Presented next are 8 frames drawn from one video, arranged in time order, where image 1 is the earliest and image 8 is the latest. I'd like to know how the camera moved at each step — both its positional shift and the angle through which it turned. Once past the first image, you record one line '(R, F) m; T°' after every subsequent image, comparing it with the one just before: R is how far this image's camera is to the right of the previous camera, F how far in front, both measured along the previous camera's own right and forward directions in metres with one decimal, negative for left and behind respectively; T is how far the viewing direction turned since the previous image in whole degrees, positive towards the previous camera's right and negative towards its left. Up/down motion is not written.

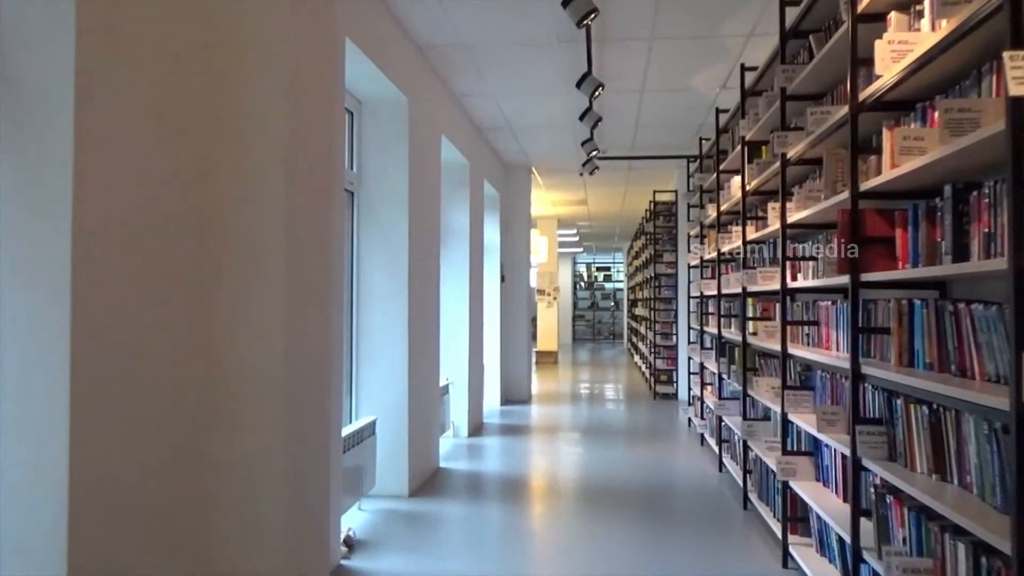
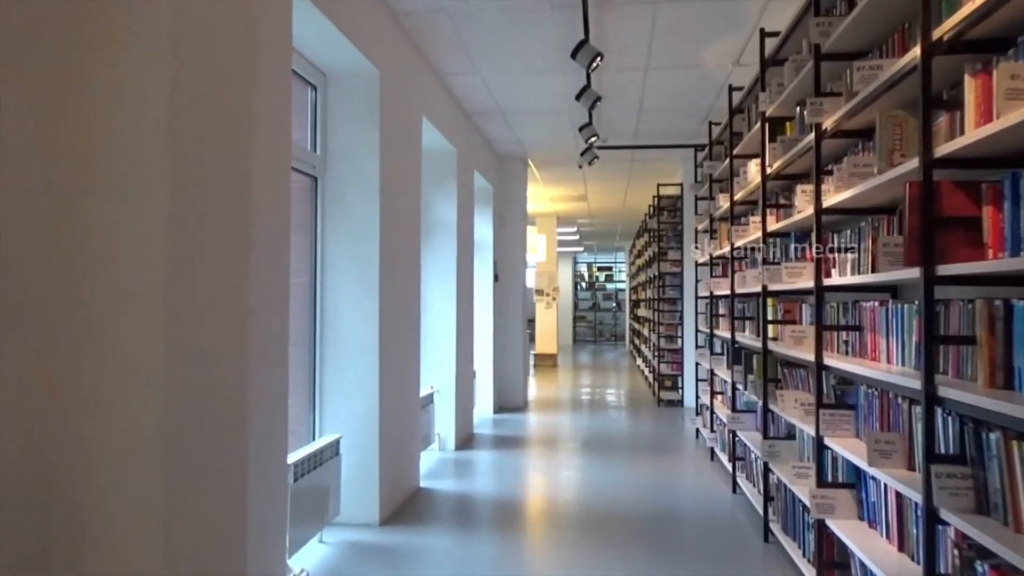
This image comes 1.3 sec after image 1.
(+0.1, +0.6) m; 0°
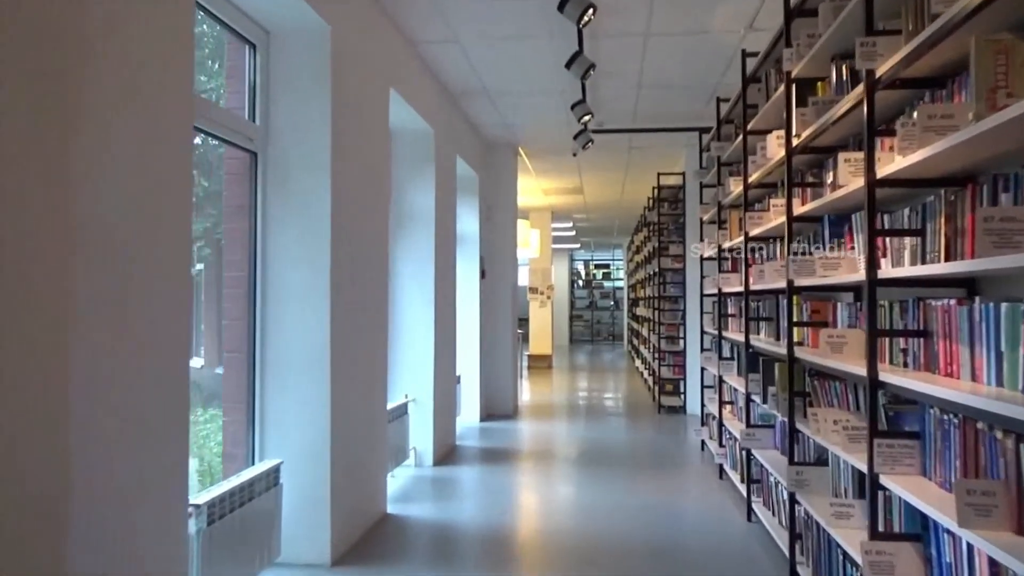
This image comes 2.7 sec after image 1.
(+0.1, +0.6) m; 0°
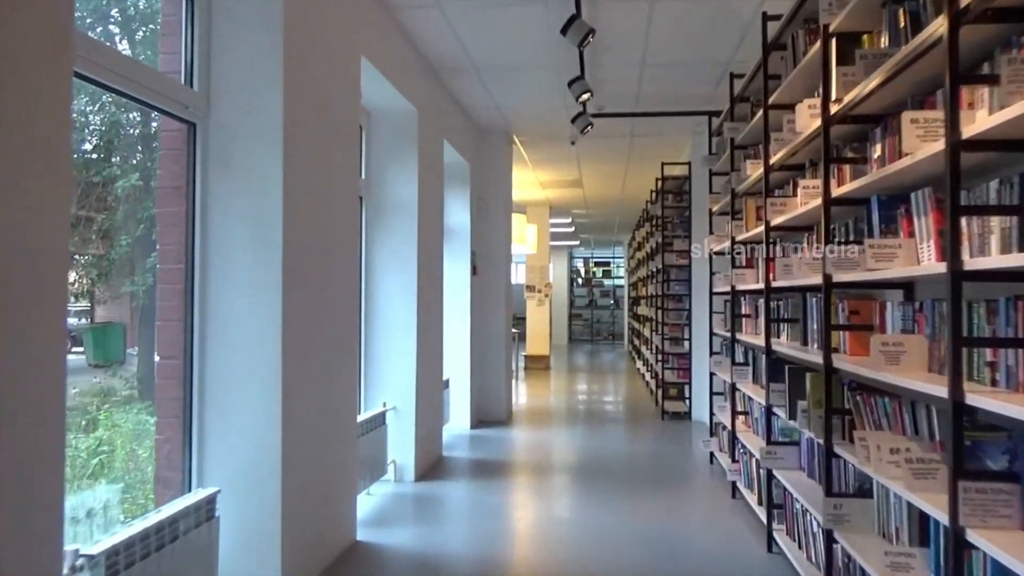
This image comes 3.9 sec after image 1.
(+0.1, +0.5) m; 0°
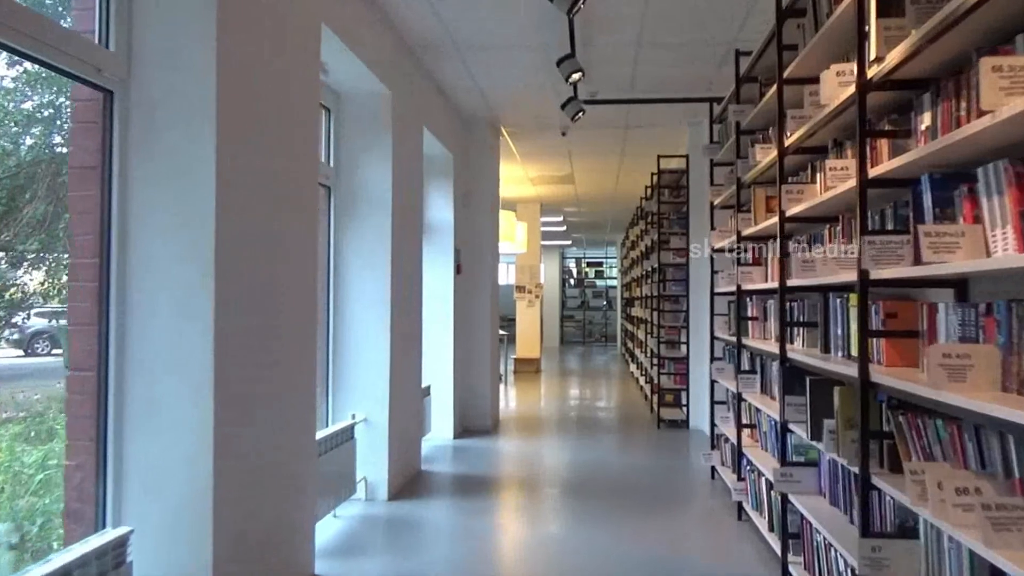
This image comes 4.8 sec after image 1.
(+0.1, +0.4) m; +1°
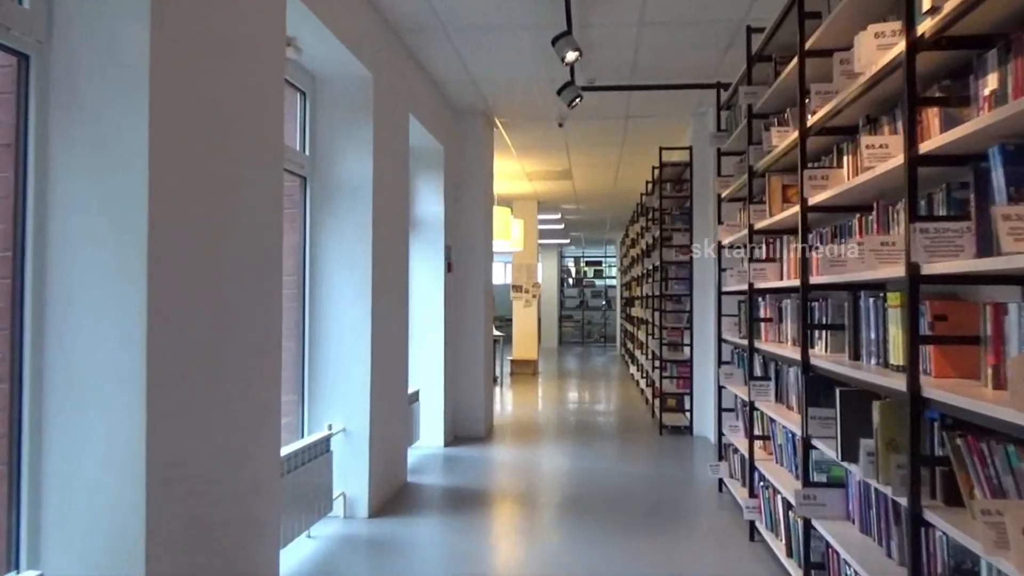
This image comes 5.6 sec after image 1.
(0.0, +0.4) m; 0°
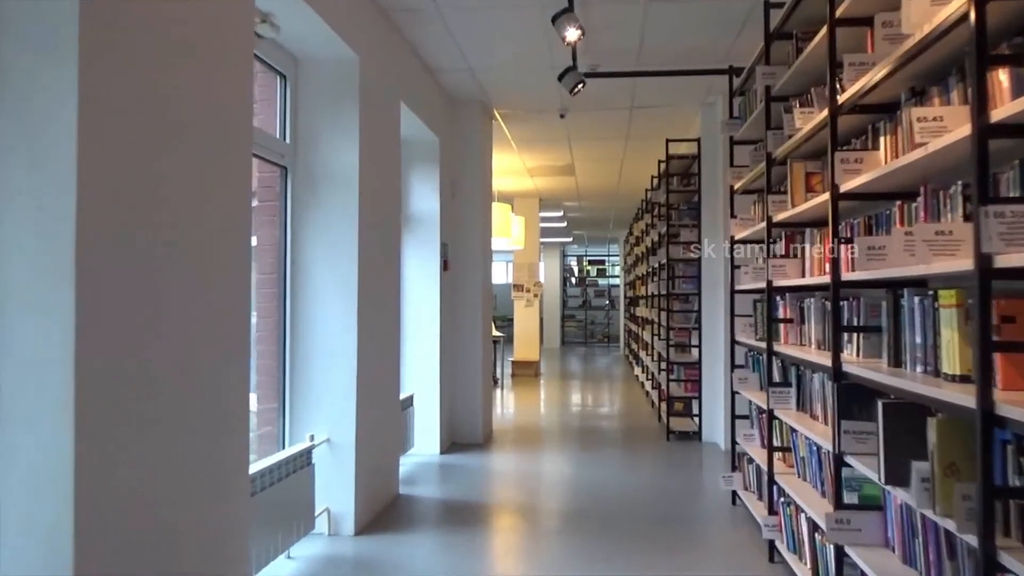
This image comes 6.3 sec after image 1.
(0.0, +0.3) m; 0°
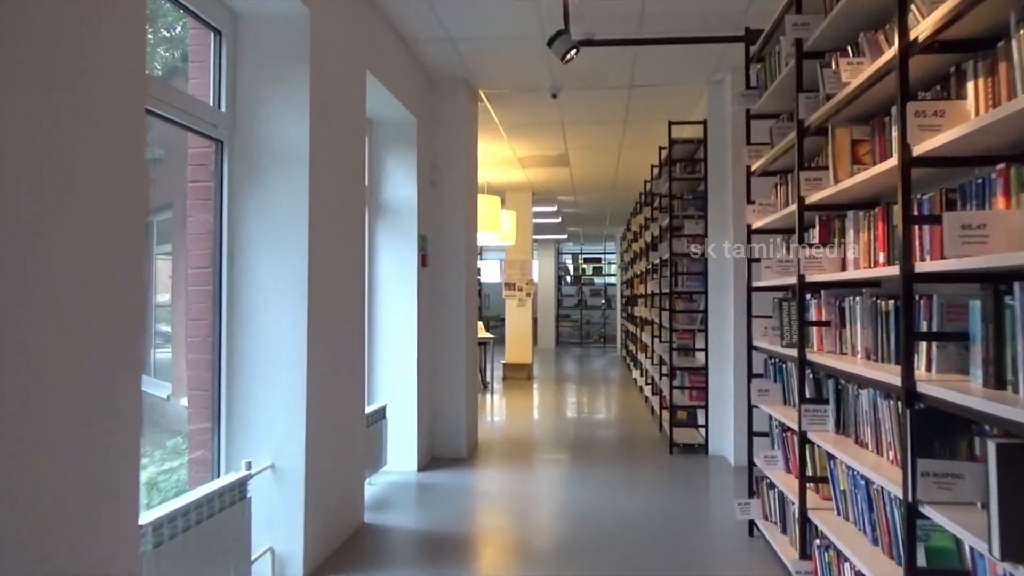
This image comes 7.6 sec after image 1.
(+0.1, +0.6) m; 0°
